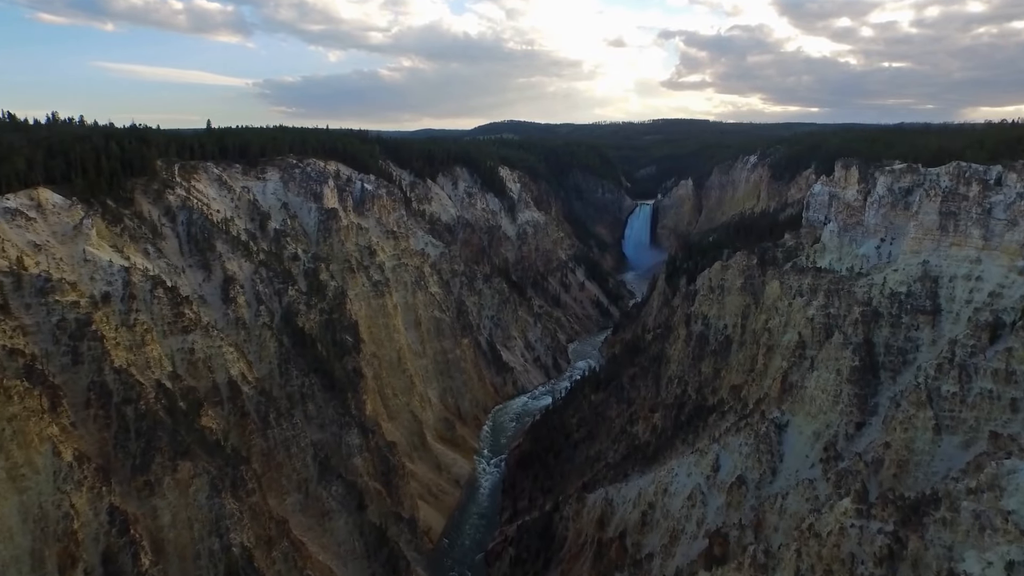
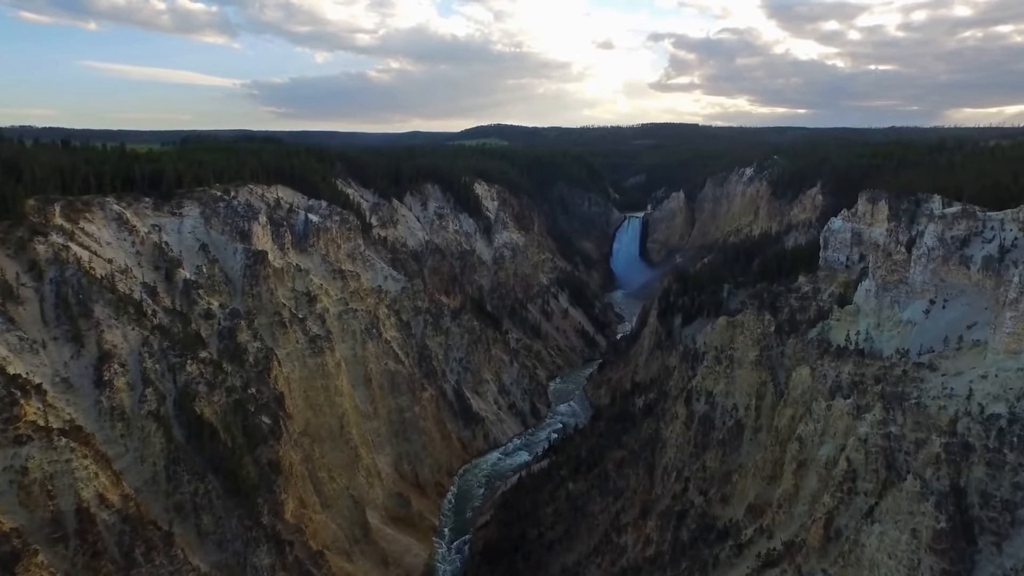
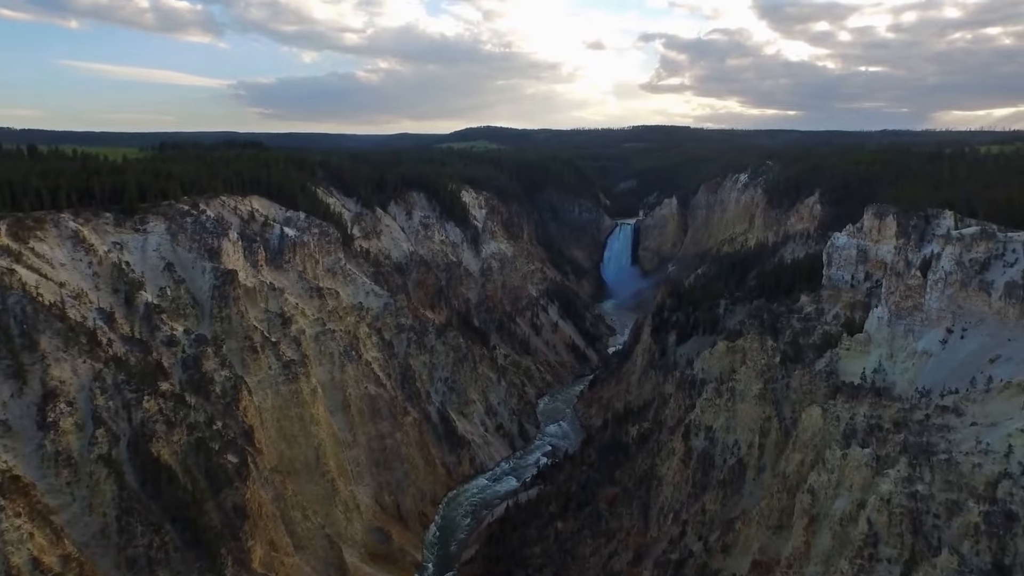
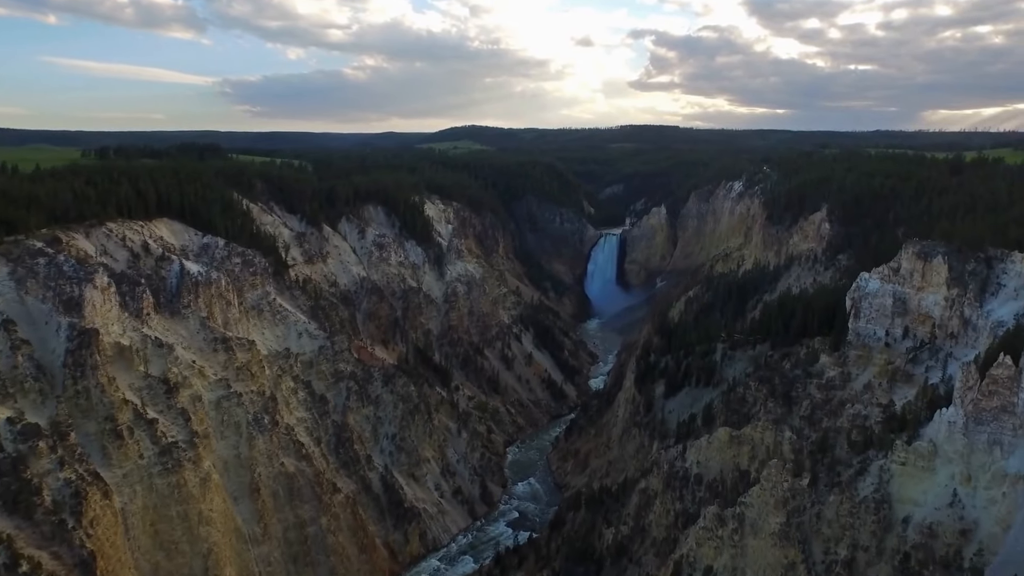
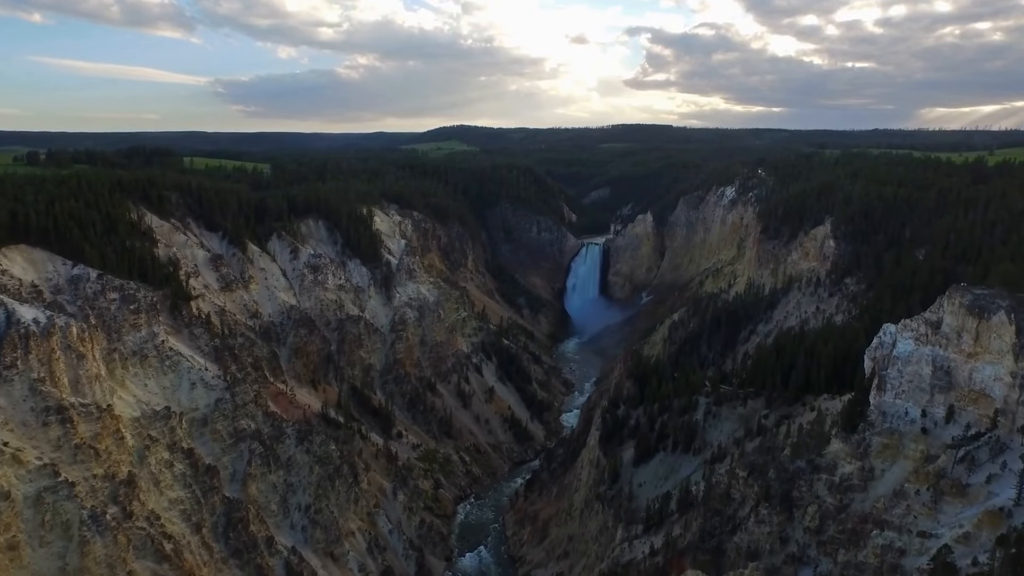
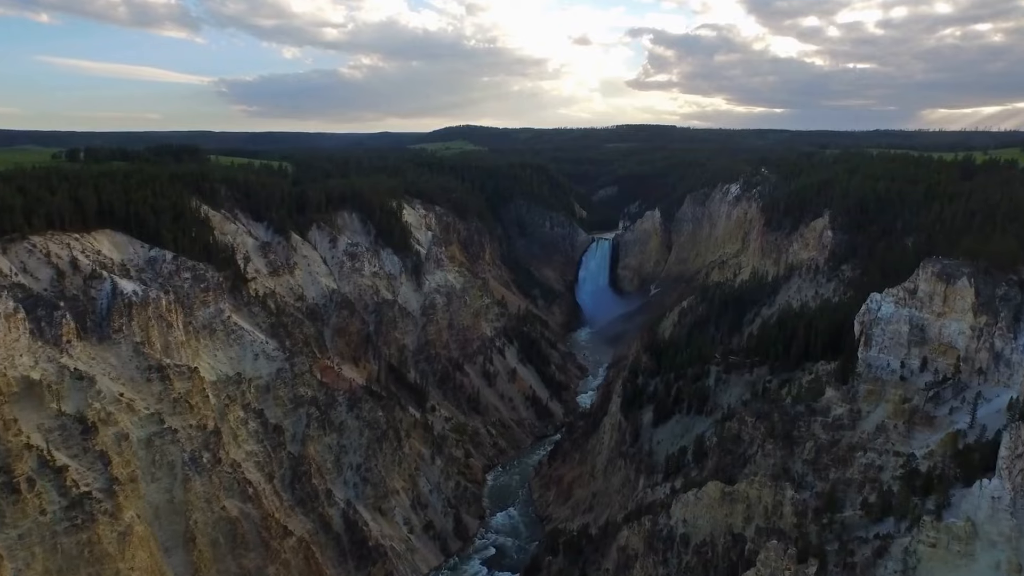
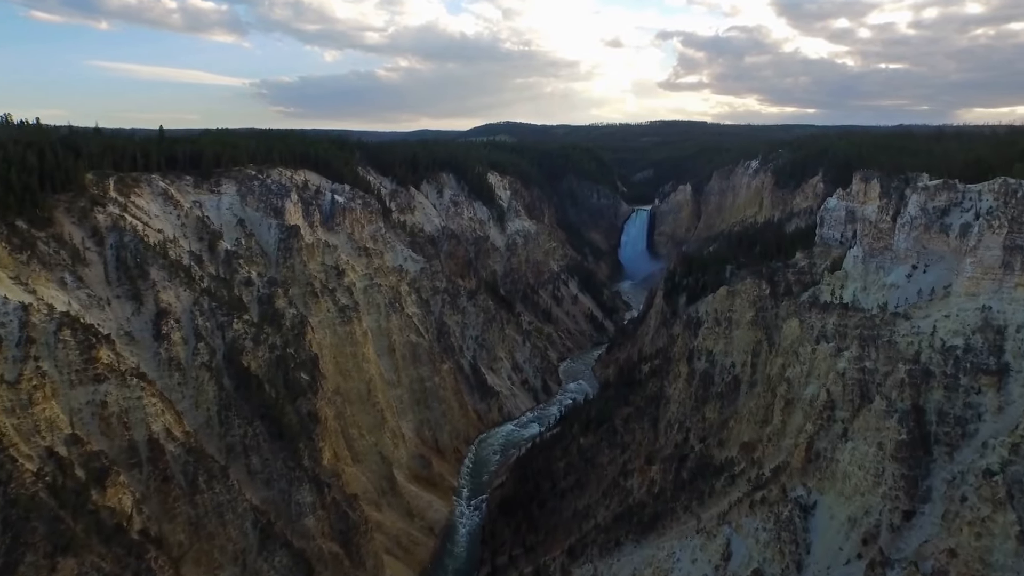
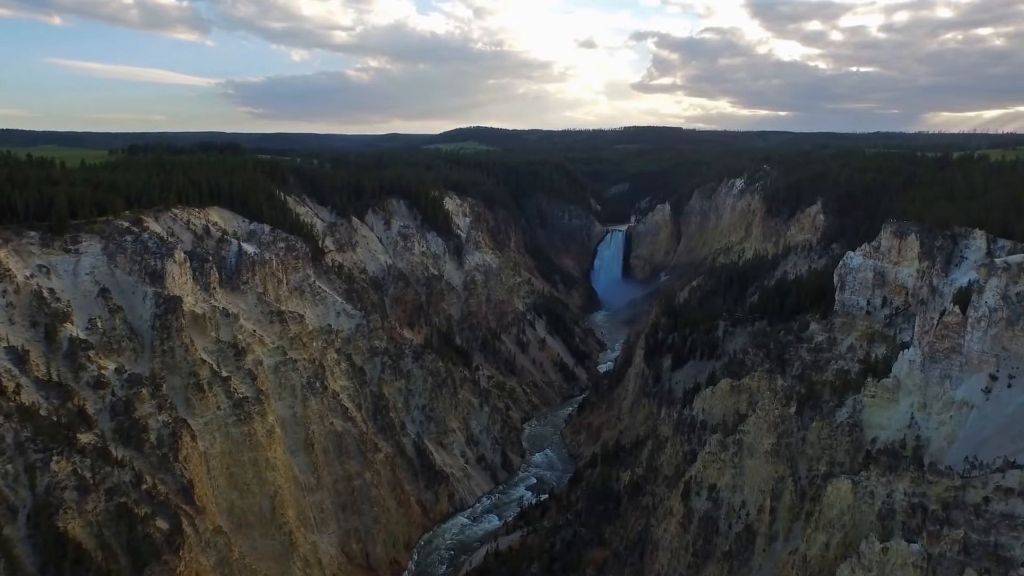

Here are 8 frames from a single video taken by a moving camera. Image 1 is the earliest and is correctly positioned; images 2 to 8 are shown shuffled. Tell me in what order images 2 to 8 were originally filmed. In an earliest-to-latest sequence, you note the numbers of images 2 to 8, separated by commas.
7, 2, 3, 8, 4, 6, 5
